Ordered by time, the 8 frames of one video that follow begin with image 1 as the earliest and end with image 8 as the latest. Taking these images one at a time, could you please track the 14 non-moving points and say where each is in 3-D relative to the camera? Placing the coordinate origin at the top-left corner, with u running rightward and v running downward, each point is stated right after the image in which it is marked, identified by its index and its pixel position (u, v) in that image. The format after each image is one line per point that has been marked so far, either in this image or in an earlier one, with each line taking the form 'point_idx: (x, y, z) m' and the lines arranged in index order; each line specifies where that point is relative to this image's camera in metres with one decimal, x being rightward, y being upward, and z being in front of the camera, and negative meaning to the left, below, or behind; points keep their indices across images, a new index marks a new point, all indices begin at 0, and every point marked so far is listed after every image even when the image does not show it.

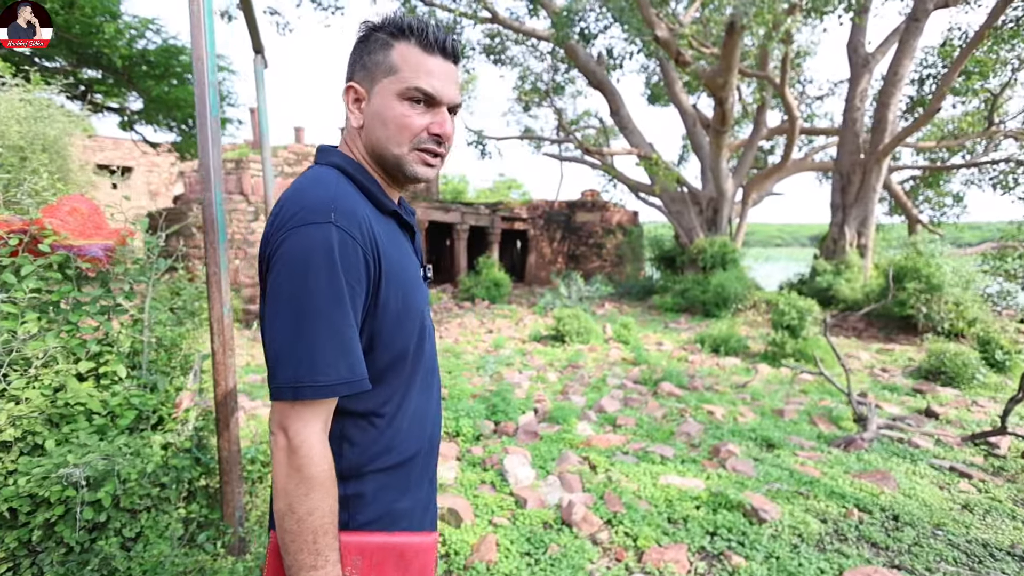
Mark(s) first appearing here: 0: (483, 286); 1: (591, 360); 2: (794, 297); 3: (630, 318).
0: (-0.6, 0.0, +9.7) m
1: (+0.9, -0.8, +5.5) m
2: (+3.1, -0.1, +5.6) m
3: (+1.8, -0.5, +7.7) m
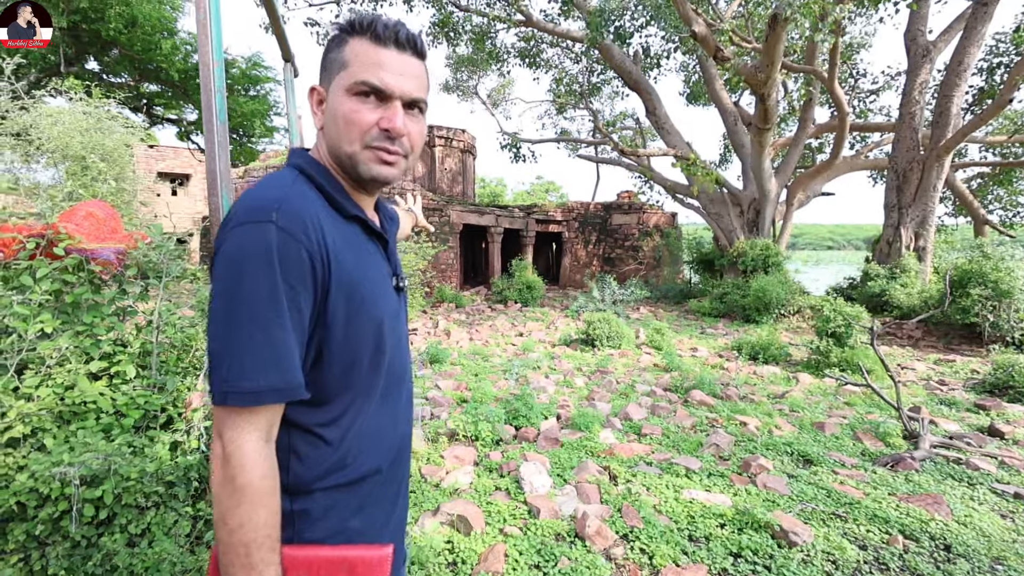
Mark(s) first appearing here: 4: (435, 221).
0: (+0.1, 0.0, +9.6) m
1: (+1.2, -0.8, +5.4) m
2: (+3.4, -0.1, +5.3) m
3: (+2.2, -0.5, +7.4) m
4: (-1.6, +1.4, +10.1) m
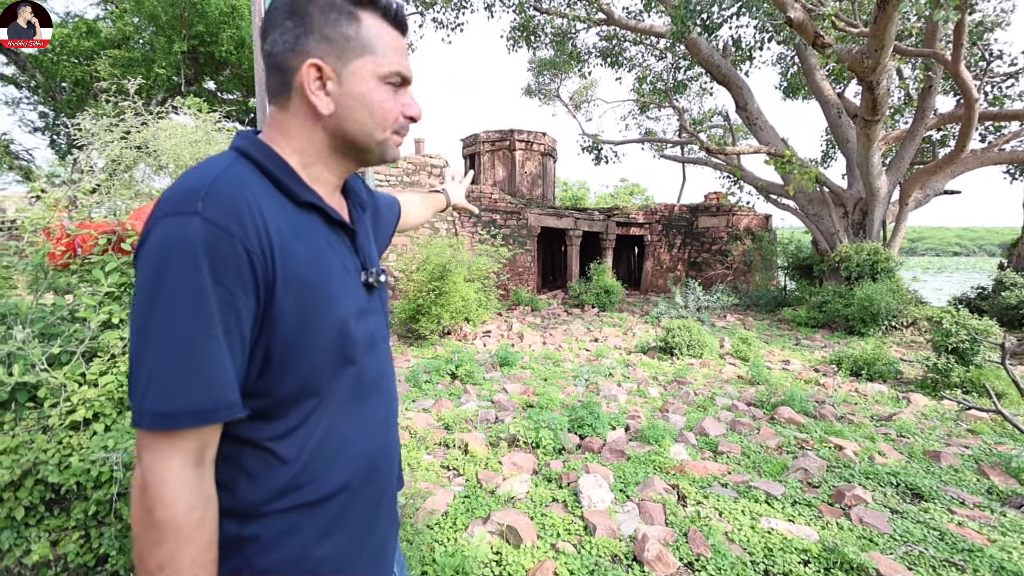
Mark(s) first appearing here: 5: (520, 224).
0: (+1.5, -0.1, +9.4) m
1: (+1.9, -0.9, +5.0) m
2: (+4.1, -0.2, +4.6) m
3: (+3.3, -0.6, +6.9) m
4: (0.0, +1.3, +10.1) m
5: (+0.2, +1.3, +10.3) m
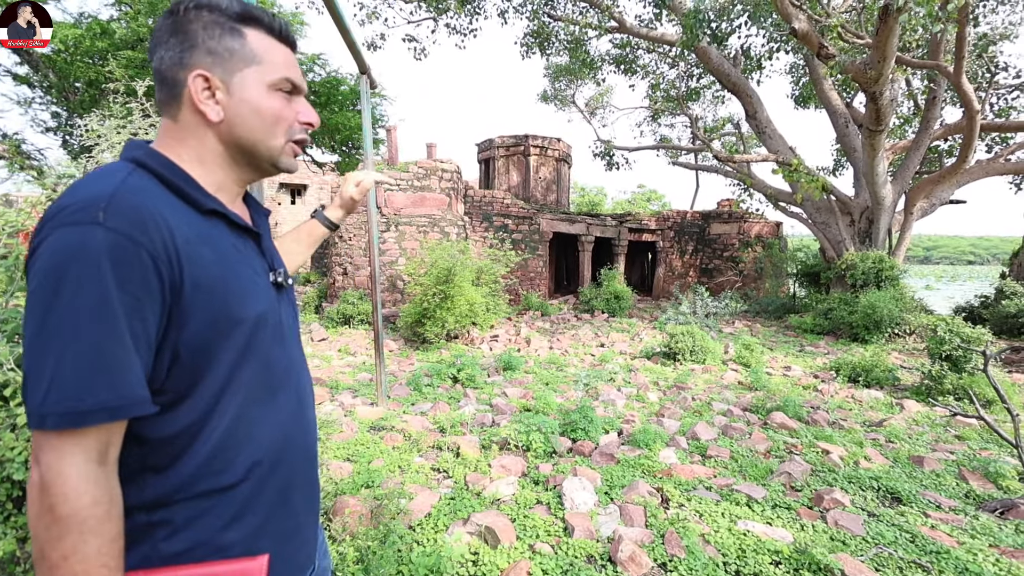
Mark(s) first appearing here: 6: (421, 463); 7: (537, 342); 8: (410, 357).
0: (+1.7, -0.2, +9.5) m
1: (+1.9, -1.0, +5.1) m
2: (+4.2, -0.3, +4.6) m
3: (+3.4, -0.7, +6.9) m
4: (+0.2, +1.2, +10.3) m
5: (+0.4, +1.2, +10.4) m
6: (-0.6, -1.1, +3.1) m
7: (+0.3, -0.7, +6.9) m
8: (-1.2, -0.8, +6.0) m
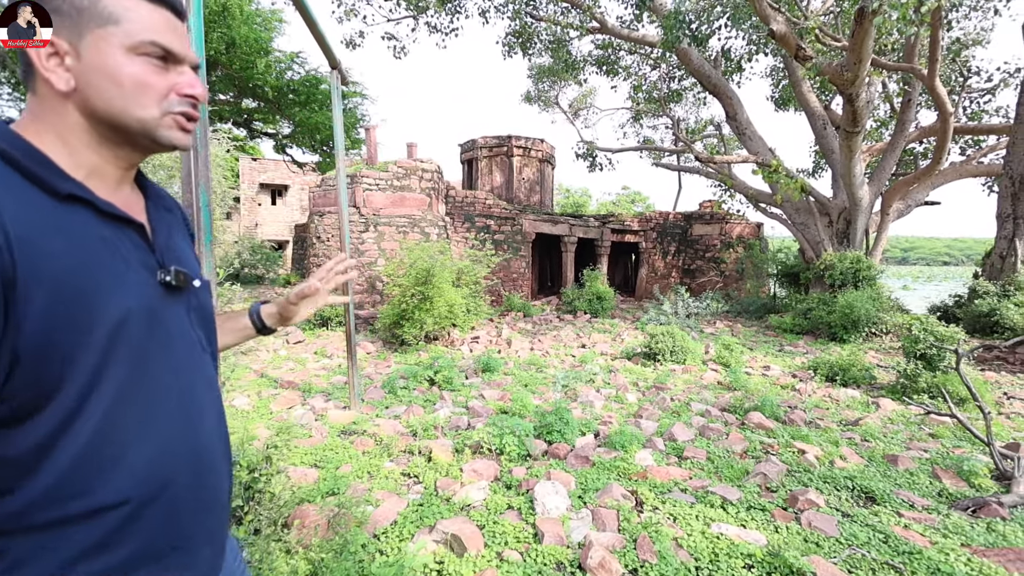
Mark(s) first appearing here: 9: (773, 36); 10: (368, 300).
0: (+1.4, -0.2, +9.5) m
1: (+1.7, -1.0, +5.1) m
2: (+3.9, -0.3, +4.6) m
3: (+3.1, -0.7, +6.9) m
4: (-0.1, +1.2, +10.2) m
5: (+0.1, +1.2, +10.3) m
6: (-0.7, -1.1, +3.0) m
7: (+0.1, -0.8, +6.8) m
8: (-1.5, -0.9, +5.9) m
9: (+3.3, +3.2, +6.2) m
10: (-2.3, -0.2, +8.0) m
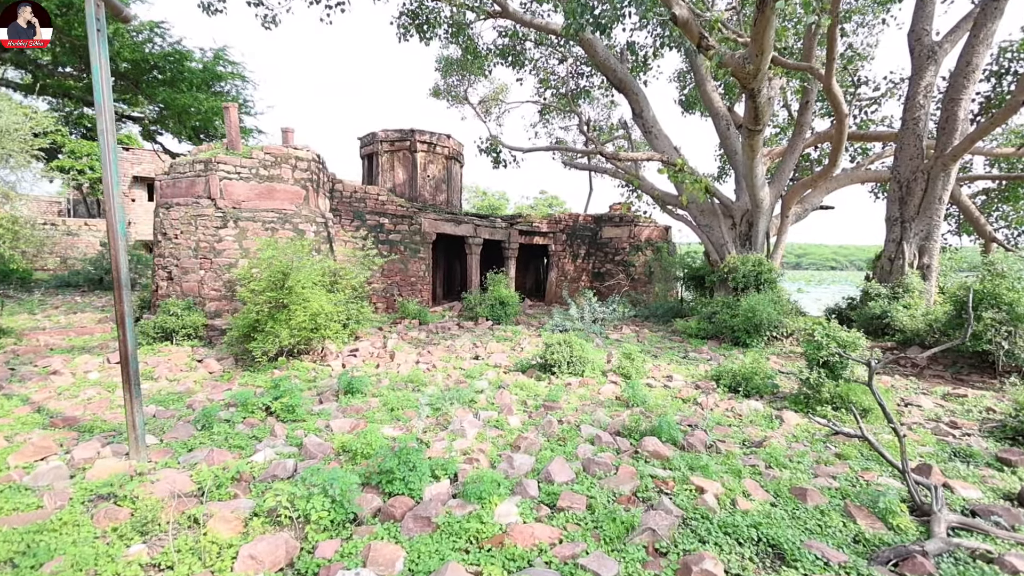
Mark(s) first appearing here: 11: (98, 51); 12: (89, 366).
0: (-0.4, -0.3, +8.7) m
1: (+0.6, -1.0, +4.4) m
2: (+2.8, -0.3, +4.4) m
3: (+1.7, -0.8, +6.5) m
4: (-2.0, +1.1, +9.3) m
5: (-1.9, +1.1, +9.4) m
6: (-1.5, -1.1, +2.0) m
7: (-1.3, -0.8, +5.9) m
8: (-2.7, -0.9, +4.8) m
9: (+1.9, +3.1, +5.8) m
10: (-3.9, -0.3, +6.7) m
11: (-2.3, +1.3, +2.8) m
12: (-4.3, -0.8, +5.2) m
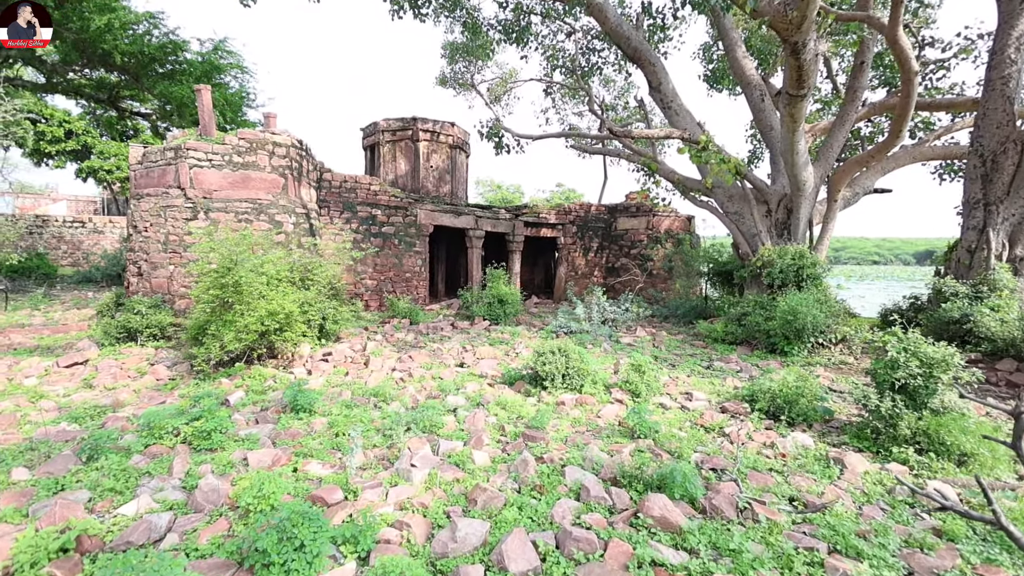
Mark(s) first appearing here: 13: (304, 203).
0: (-0.3, -0.2, +7.9) m
1: (+0.4, -1.0, +3.5) m
2: (+2.7, -0.3, +3.3) m
3: (+1.7, -0.7, +5.5) m
4: (-1.9, +1.2, +8.5) m
5: (-1.7, +1.2, +8.7) m
6: (-1.8, -1.1, +1.2) m
7: (-1.4, -0.8, +5.1) m
8: (-2.8, -0.9, +4.1) m
9: (+1.9, +3.2, +4.8) m
10: (-3.8, -0.2, +6.1) m
11: (-2.5, +1.3, +2.0) m
12: (-4.4, -0.7, +4.6) m
13: (-2.9, +1.3, +7.2) m
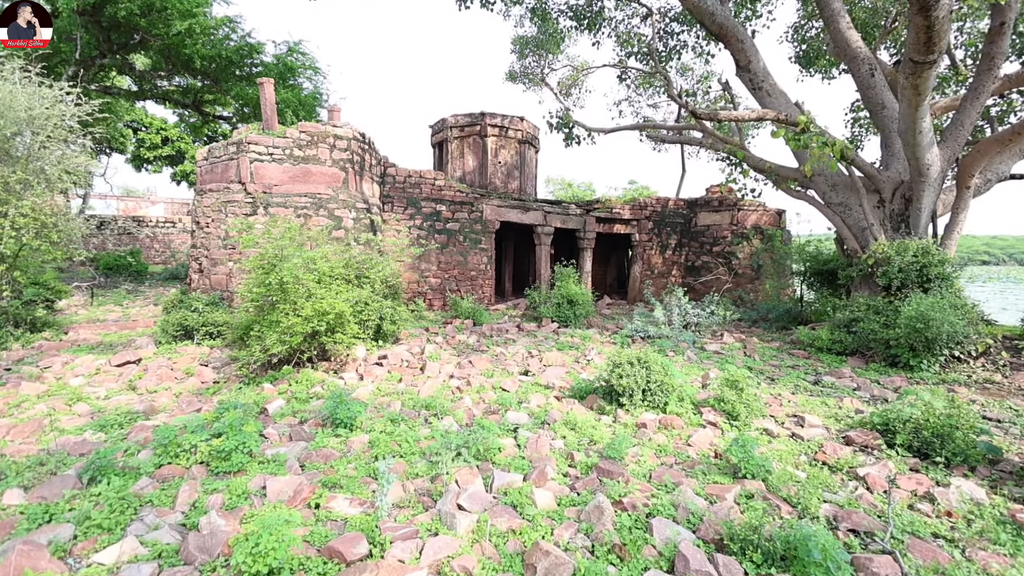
0: (+0.7, -0.2, +7.2) m
1: (+0.8, -1.0, +2.8) m
2: (+3.0, -0.3, +2.3) m
3: (+2.3, -0.7, +4.6) m
4: (-0.8, +1.2, +8.0) m
5: (-0.6, +1.2, +8.2) m
6: (-1.7, -1.1, +0.8) m
7: (-0.7, -0.7, +4.6) m
8: (-2.3, -0.8, +3.8) m
9: (+2.5, +3.2, +3.9) m
10: (-3.1, -0.2, +5.9) m
11: (-2.3, +1.4, +1.7) m
12: (-3.8, -0.7, +4.5) m
13: (-2.0, +1.3, +6.9) m
